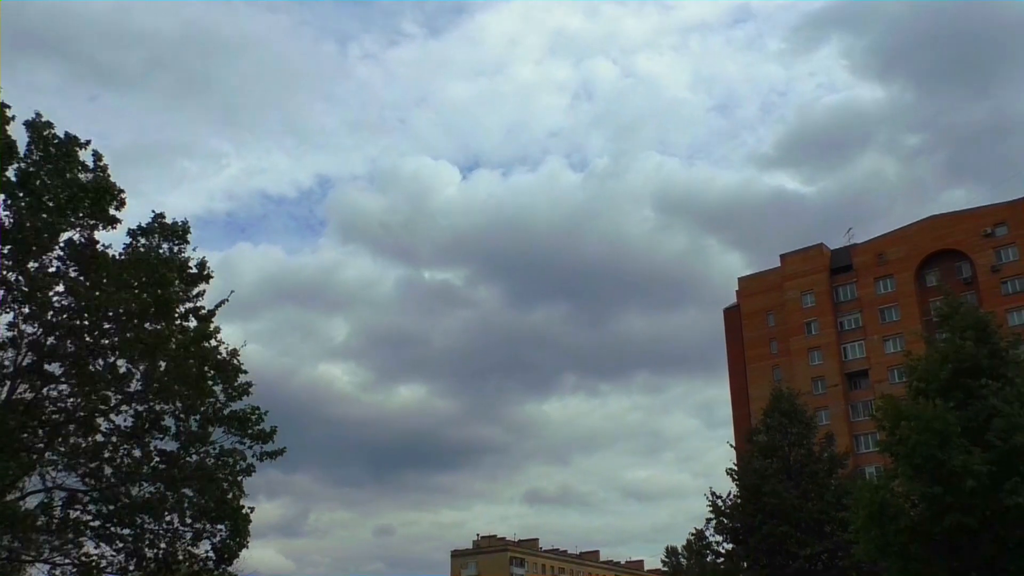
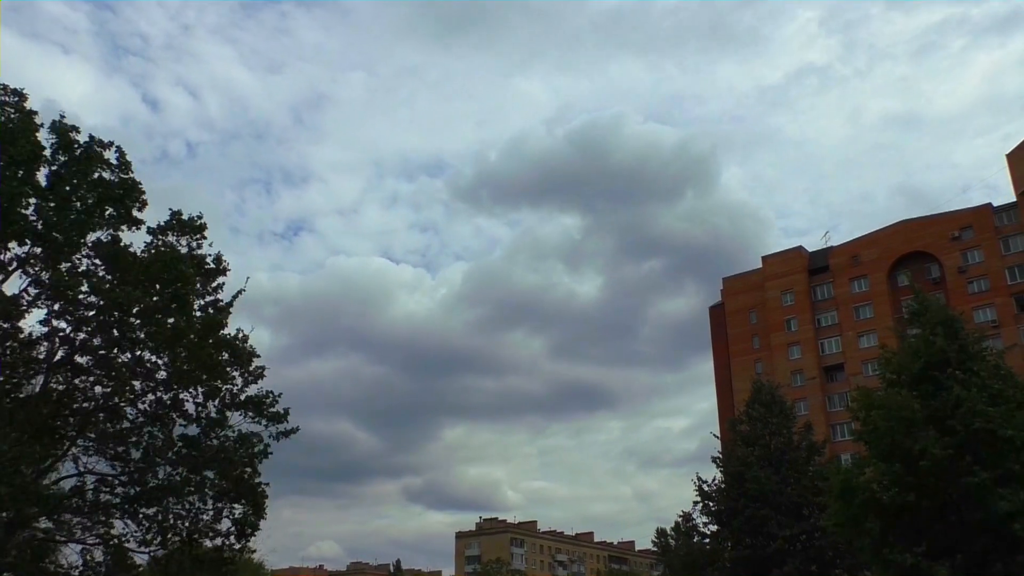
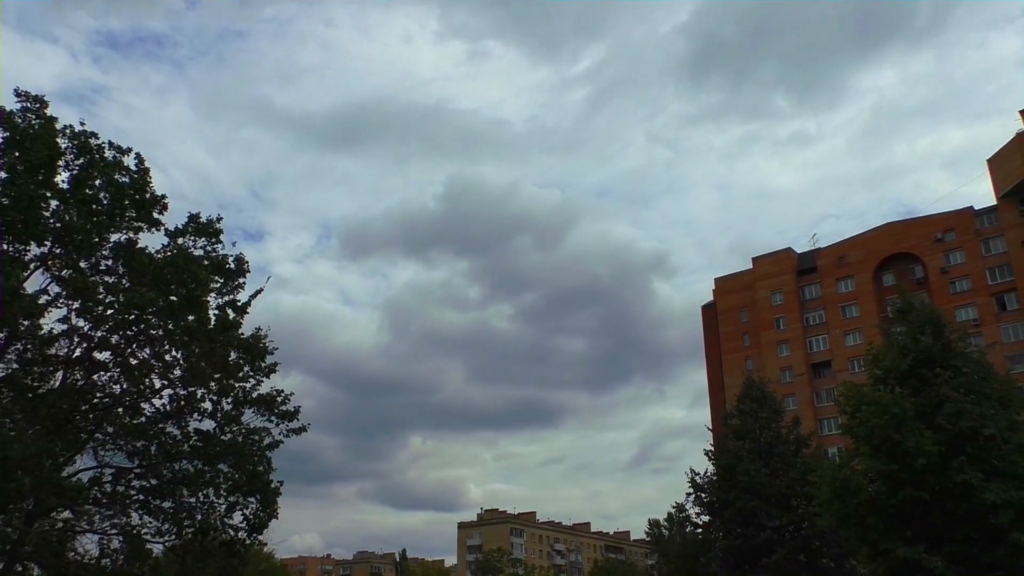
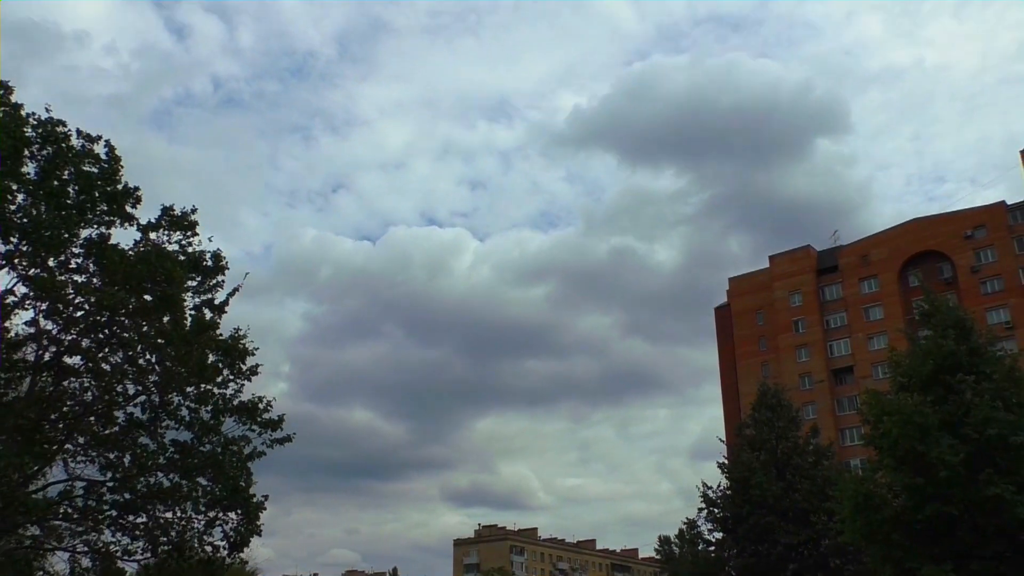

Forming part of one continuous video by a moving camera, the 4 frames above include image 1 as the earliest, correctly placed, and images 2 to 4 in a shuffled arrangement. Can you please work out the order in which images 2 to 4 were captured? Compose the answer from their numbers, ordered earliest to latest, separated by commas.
4, 2, 3
